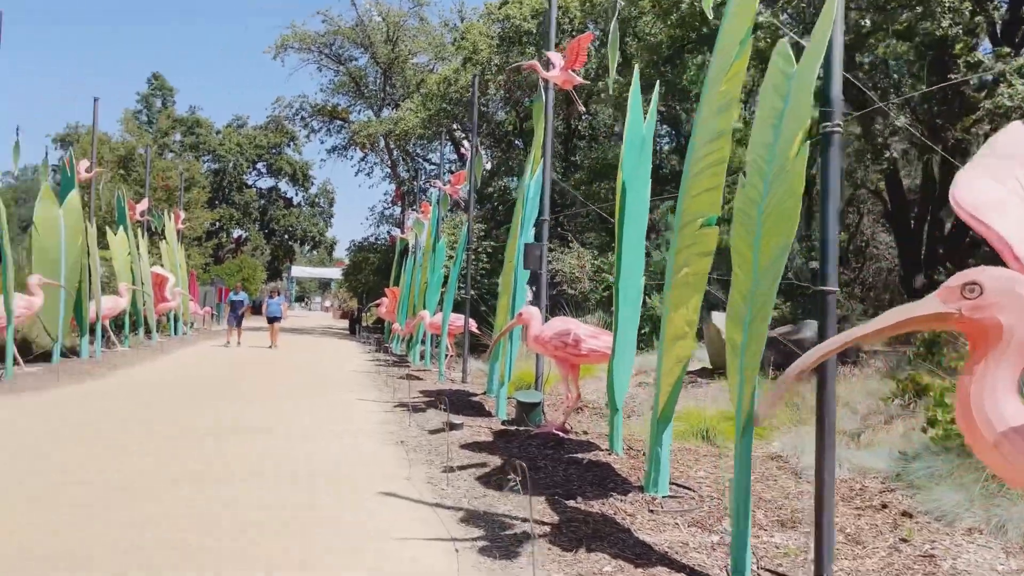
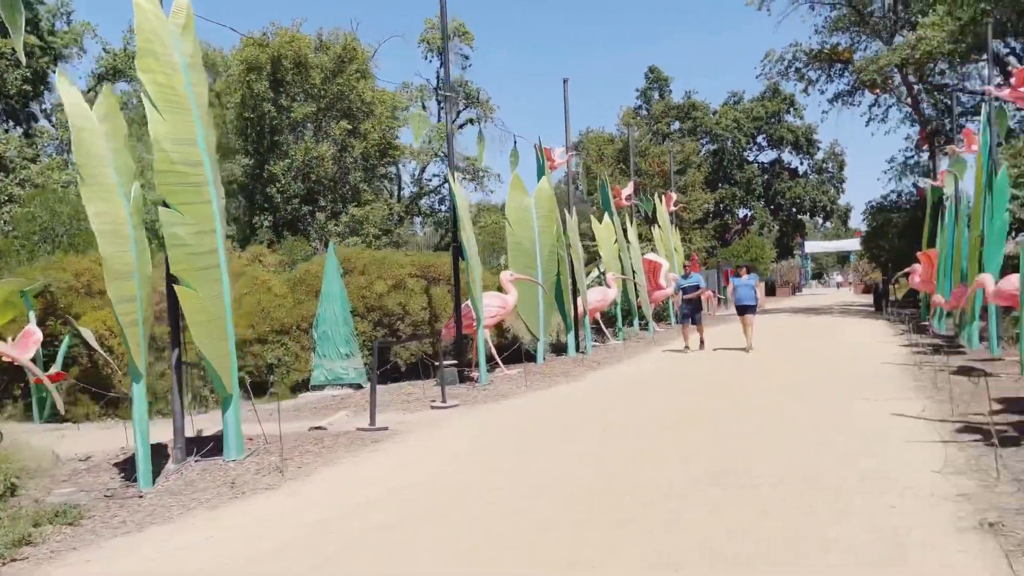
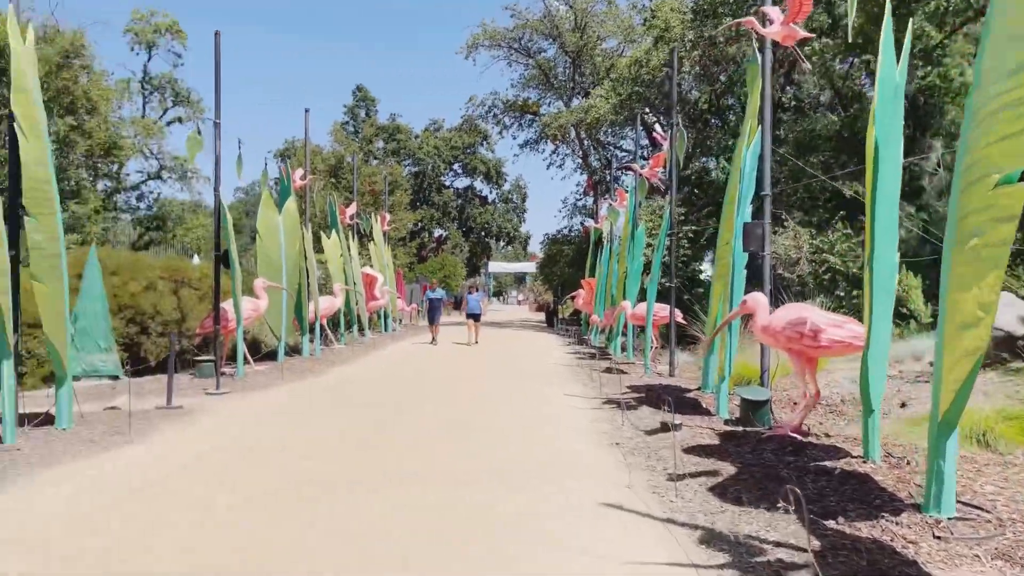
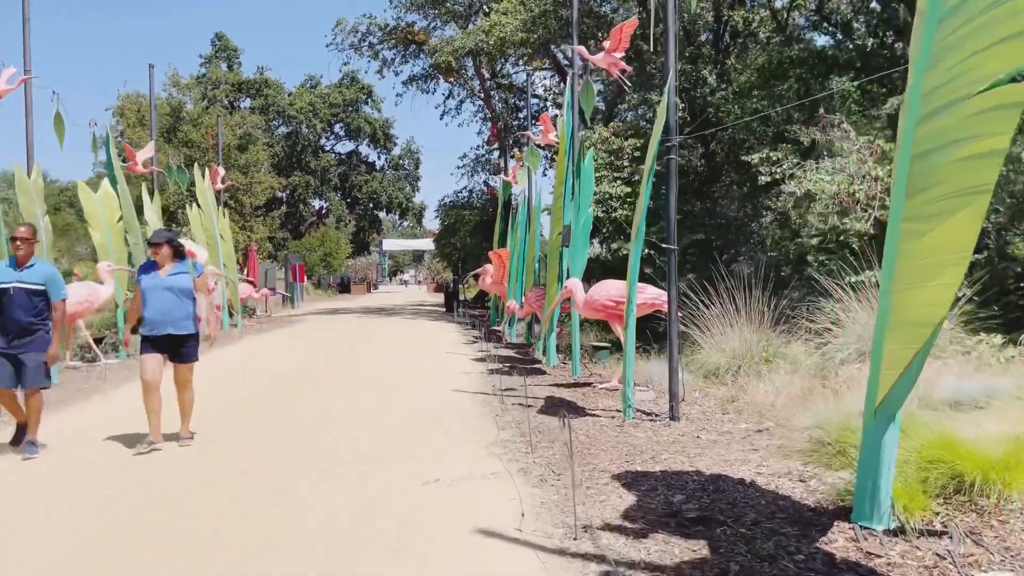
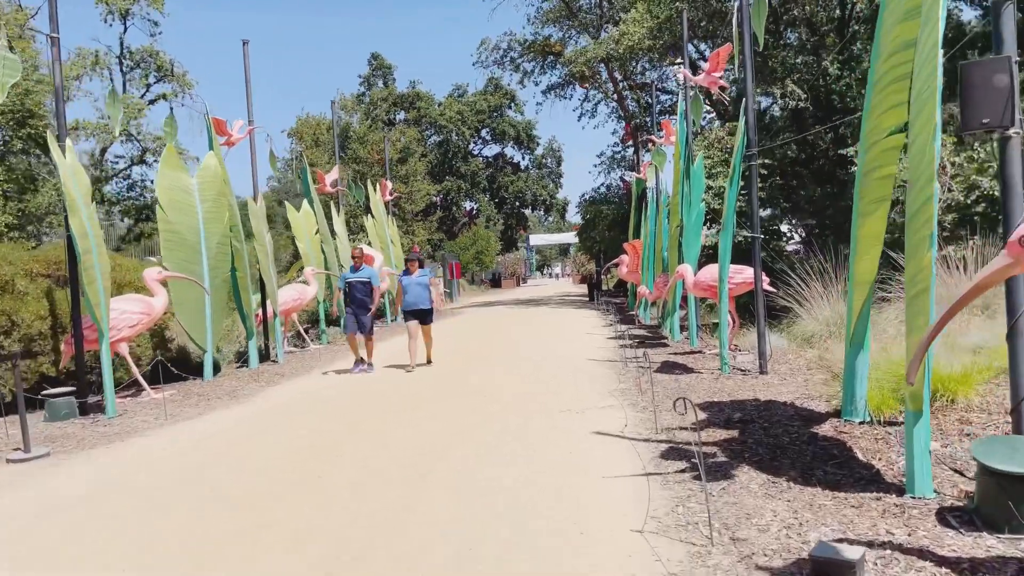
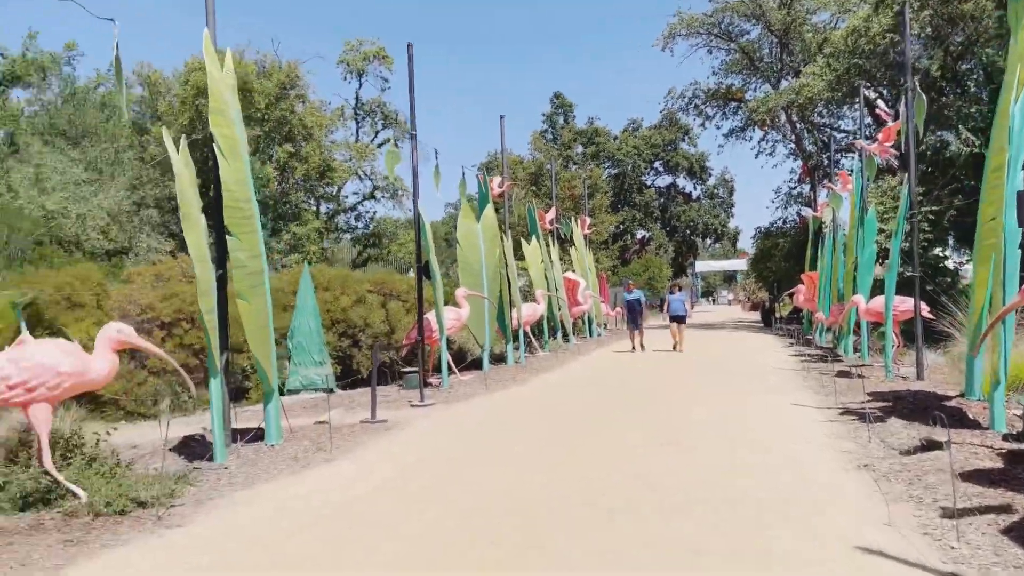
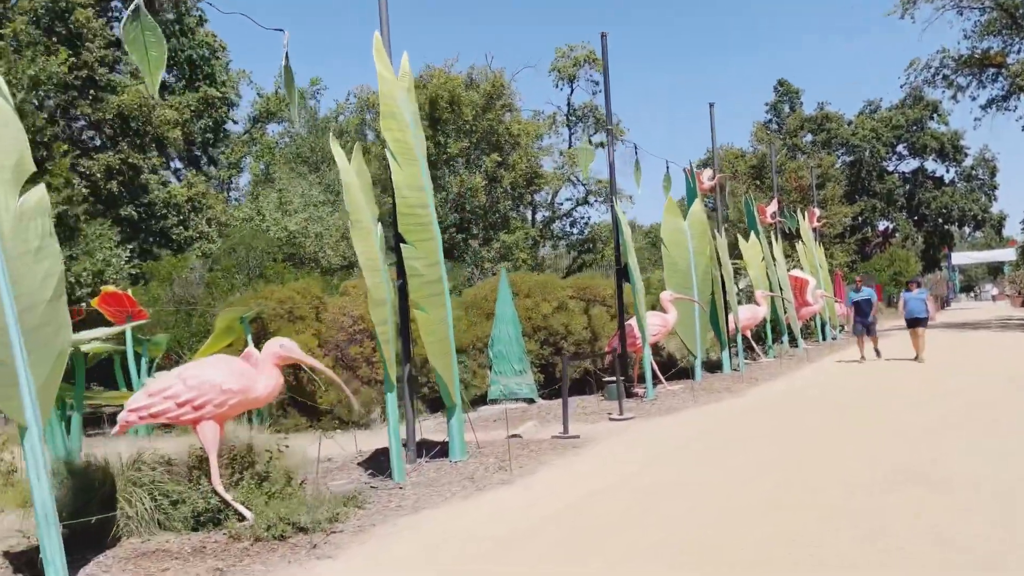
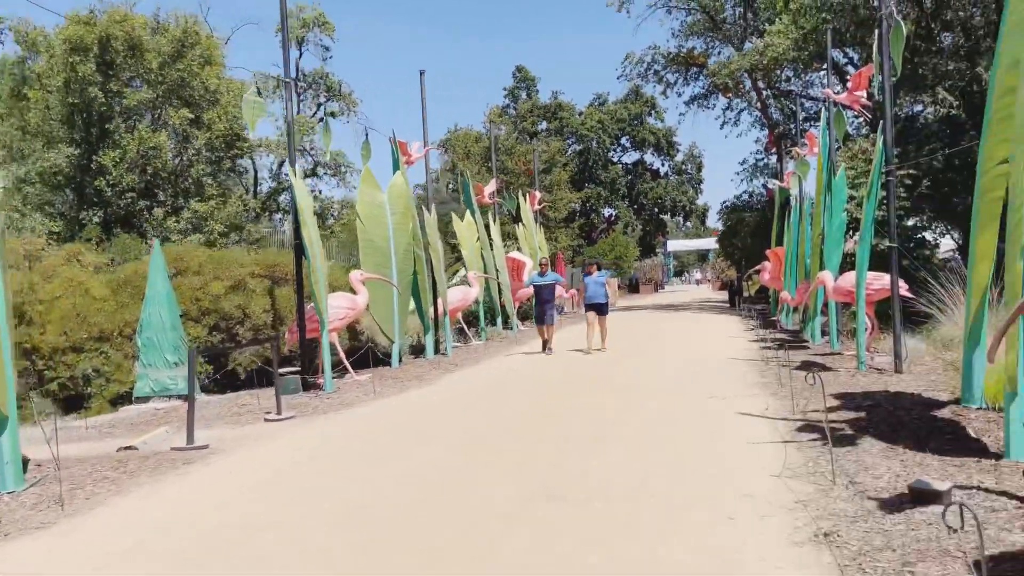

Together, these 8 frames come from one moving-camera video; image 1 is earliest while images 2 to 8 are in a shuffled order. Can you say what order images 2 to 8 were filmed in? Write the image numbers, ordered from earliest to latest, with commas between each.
3, 6, 7, 2, 8, 5, 4
